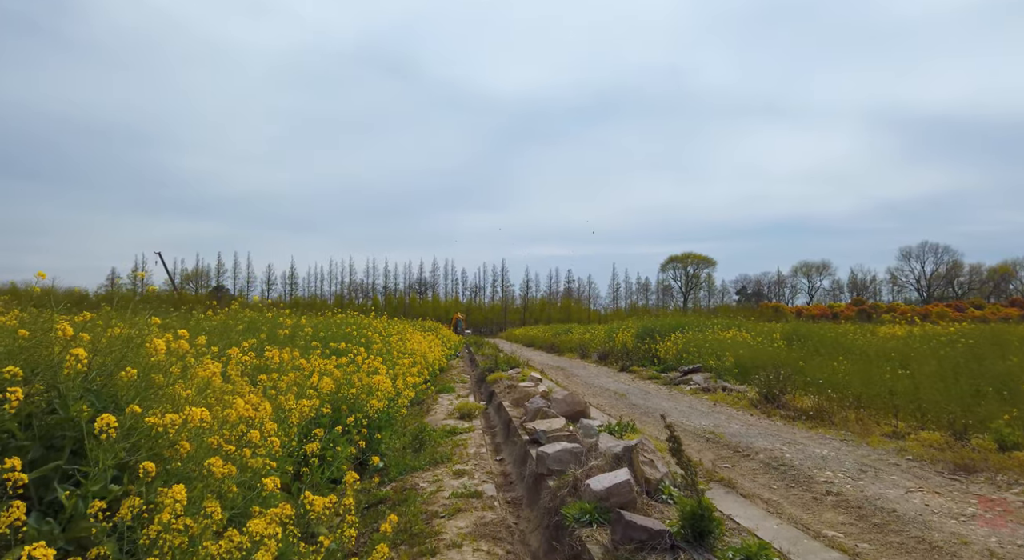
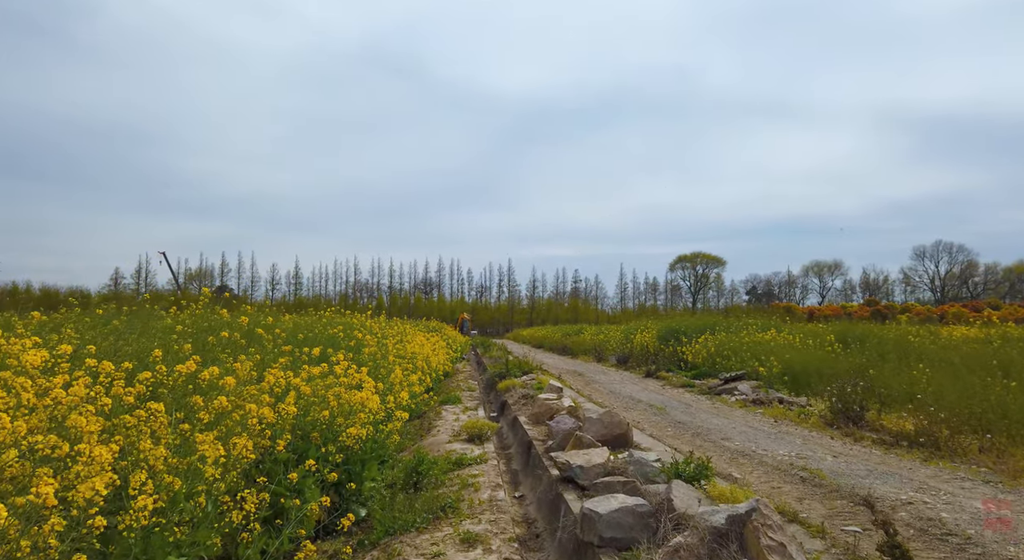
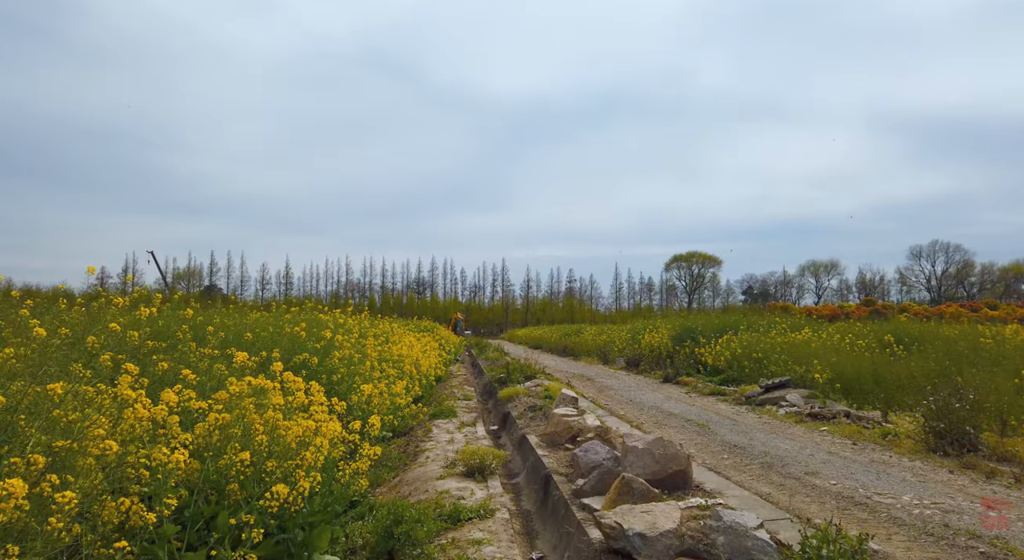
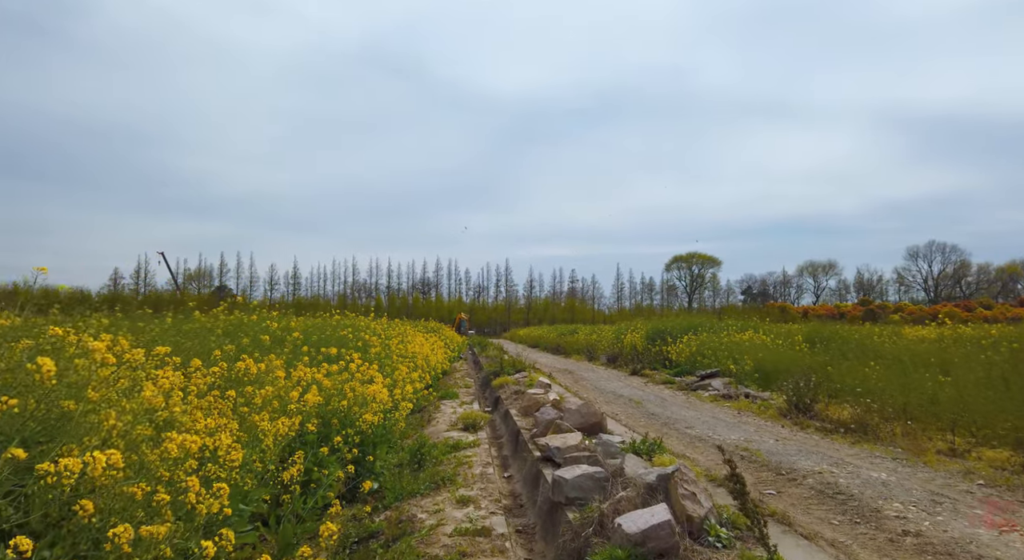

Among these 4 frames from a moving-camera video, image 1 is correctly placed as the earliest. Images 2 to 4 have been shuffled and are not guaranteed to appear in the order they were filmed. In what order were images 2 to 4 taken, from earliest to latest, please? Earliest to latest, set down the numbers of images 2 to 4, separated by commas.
4, 2, 3
